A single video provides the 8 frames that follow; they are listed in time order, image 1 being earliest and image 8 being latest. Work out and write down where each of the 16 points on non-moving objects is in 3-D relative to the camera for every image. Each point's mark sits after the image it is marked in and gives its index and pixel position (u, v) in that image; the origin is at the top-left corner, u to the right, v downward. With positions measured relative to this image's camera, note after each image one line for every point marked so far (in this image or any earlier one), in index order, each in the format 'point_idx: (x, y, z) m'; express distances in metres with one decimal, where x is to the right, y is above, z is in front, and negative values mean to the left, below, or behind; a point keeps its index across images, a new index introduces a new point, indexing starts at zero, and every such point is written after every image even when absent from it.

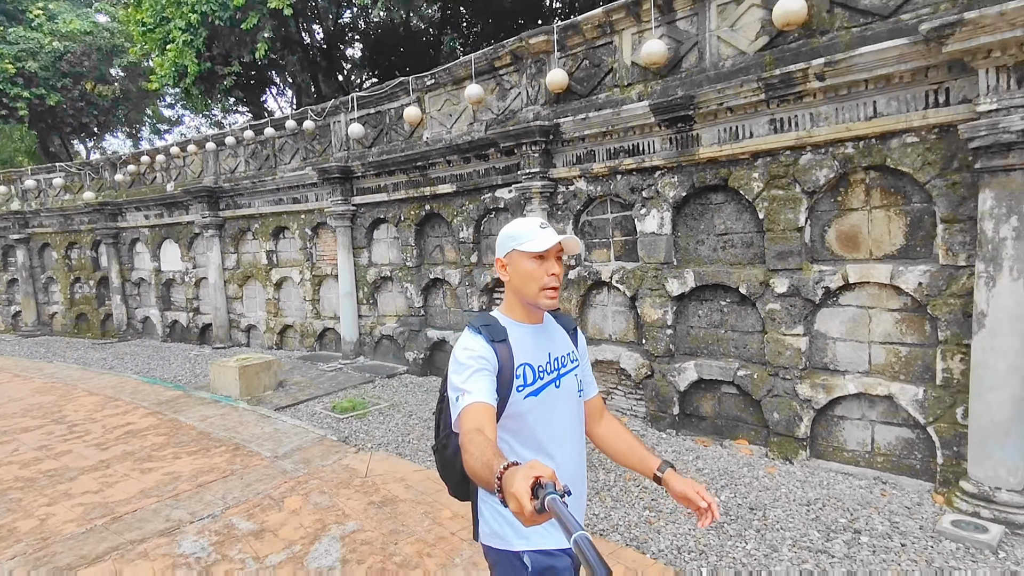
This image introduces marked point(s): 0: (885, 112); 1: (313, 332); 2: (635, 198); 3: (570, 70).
0: (+2.8, +1.3, +4.2) m
1: (-3.6, -0.8, +10.2) m
2: (+1.3, +0.9, +5.9) m
3: (+0.6, +2.4, +6.3) m
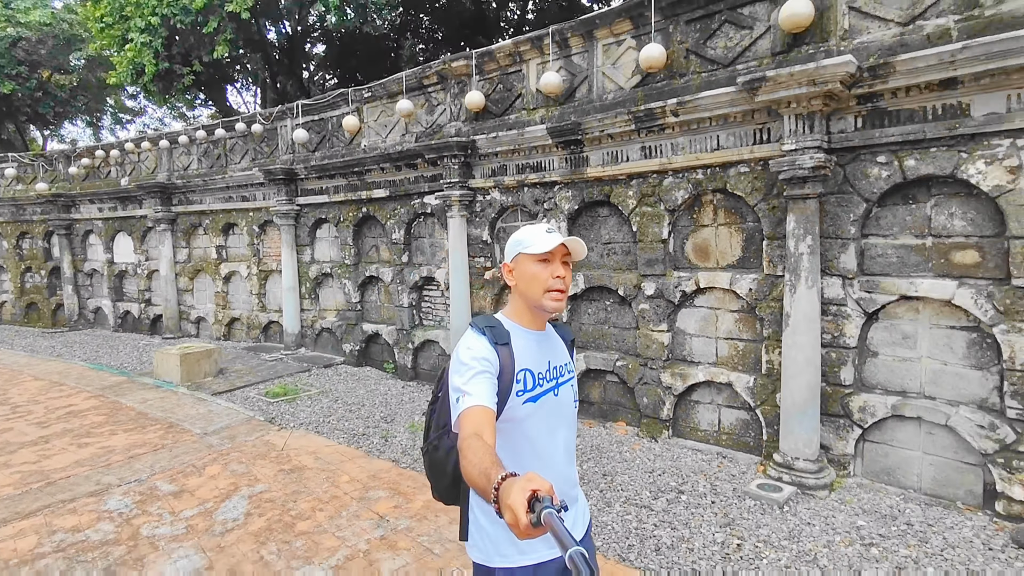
0: (+1.9, +1.3, +5.0) m
1: (-4.8, -0.7, +10.8) m
2: (+0.3, +0.9, +6.7) m
3: (-0.3, +2.4, +7.0) m
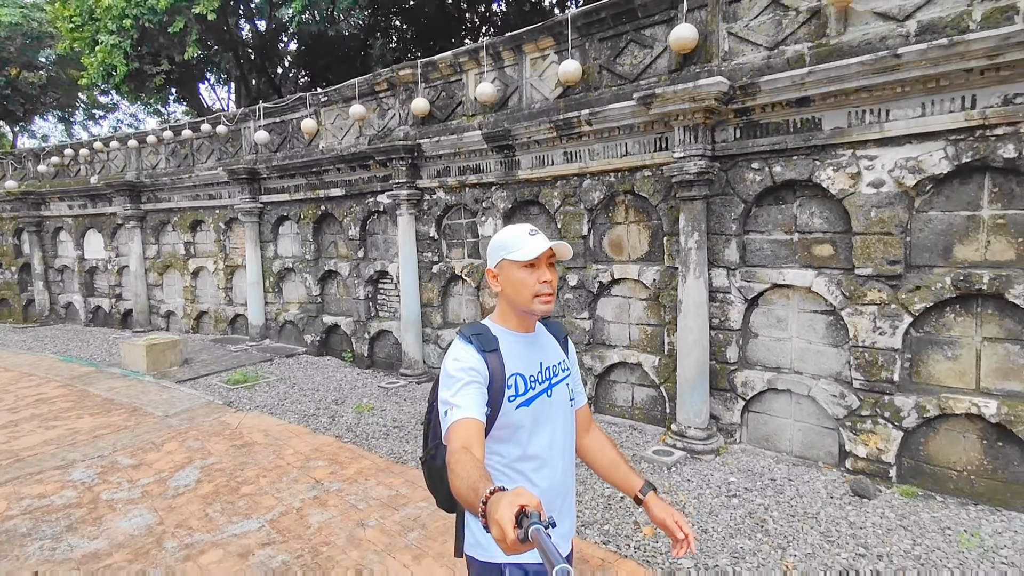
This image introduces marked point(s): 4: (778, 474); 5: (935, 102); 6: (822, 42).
0: (+1.2, +1.4, +5.6) m
1: (-5.6, -0.6, +11.2) m
2: (-0.4, +1.0, +7.2) m
3: (-1.1, +2.5, +7.5) m
4: (+2.2, -1.6, +4.7) m
5: (+3.0, +1.3, +4.0) m
6: (+2.4, +1.9, +4.5) m
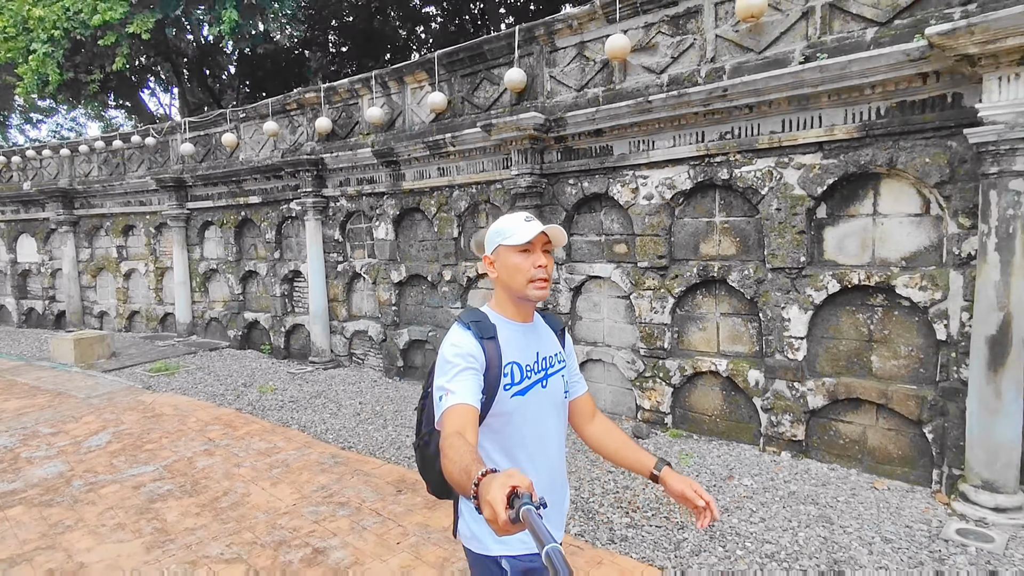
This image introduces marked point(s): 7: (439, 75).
0: (-0.3, +1.4, +6.9) m
1: (-7.5, -0.6, +11.9) m
2: (-2.0, +1.1, +8.3) m
3: (-2.7, +2.6, +8.6) m
4: (+0.8, -1.4, +6.0) m
5: (+1.6, +1.4, +5.4) m
6: (+1.0, +2.0, +5.8) m
7: (-0.9, +2.7, +7.2) m
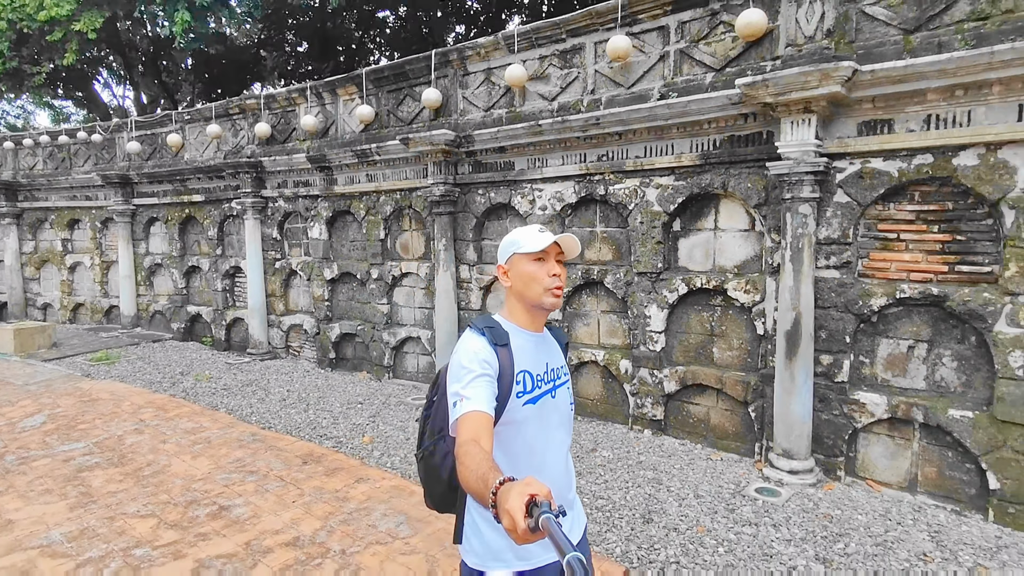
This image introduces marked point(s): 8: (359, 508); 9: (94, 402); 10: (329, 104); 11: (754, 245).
0: (-1.4, +1.5, +7.5) m
1: (-8.8, -0.4, +12.2) m
2: (-3.2, +1.1, +8.9) m
3: (-3.8, +2.6, +9.1) m
4: (-0.3, -1.4, +6.7) m
5: (+0.6, +1.4, +6.1) m
6: (0.0, +2.0, +6.5) m
7: (-2.0, +2.7, +7.9) m
8: (-1.2, -1.7, +4.3) m
9: (-5.1, -1.4, +6.9) m
10: (-2.7, +2.7, +8.4) m
11: (+2.2, +0.4, +5.1) m
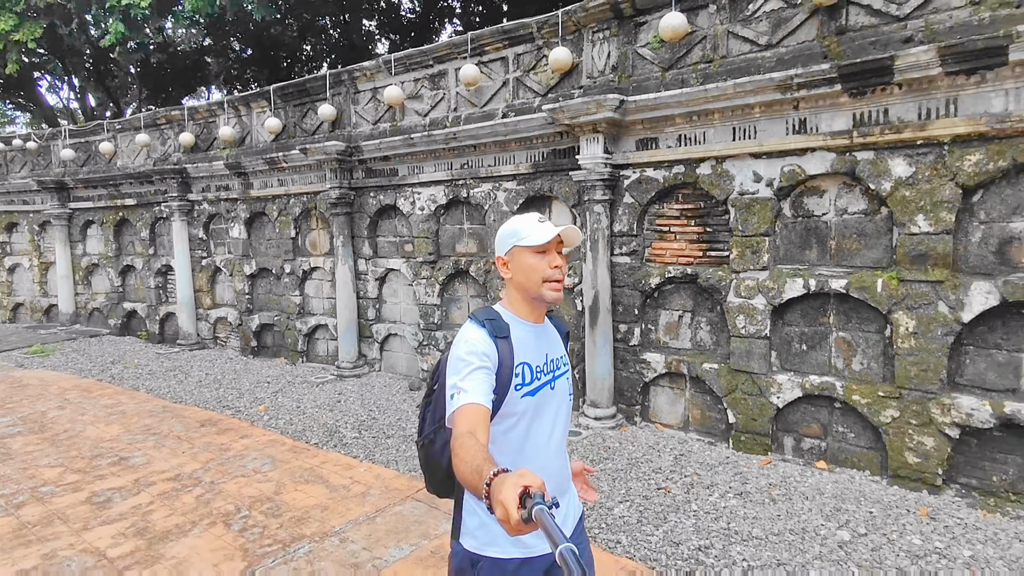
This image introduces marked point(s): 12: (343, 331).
0: (-3.0, +1.6, +8.5) m
1: (-10.6, -0.4, +12.8) m
2: (-4.9, +1.2, +9.8) m
3: (-5.5, +2.7, +10.0) m
4: (-1.8, -1.3, +7.7) m
5: (-0.9, +1.6, +7.2) m
6: (-1.6, +2.2, +7.6) m
7: (-3.7, +2.8, +8.8) m
8: (-2.6, -1.6, +5.3) m
9: (-6.6, -1.3, +7.7) m
10: (-4.4, +2.8, +9.3) m
11: (+0.7, +0.6, +6.3) m
12: (-2.5, -0.6, +8.3) m
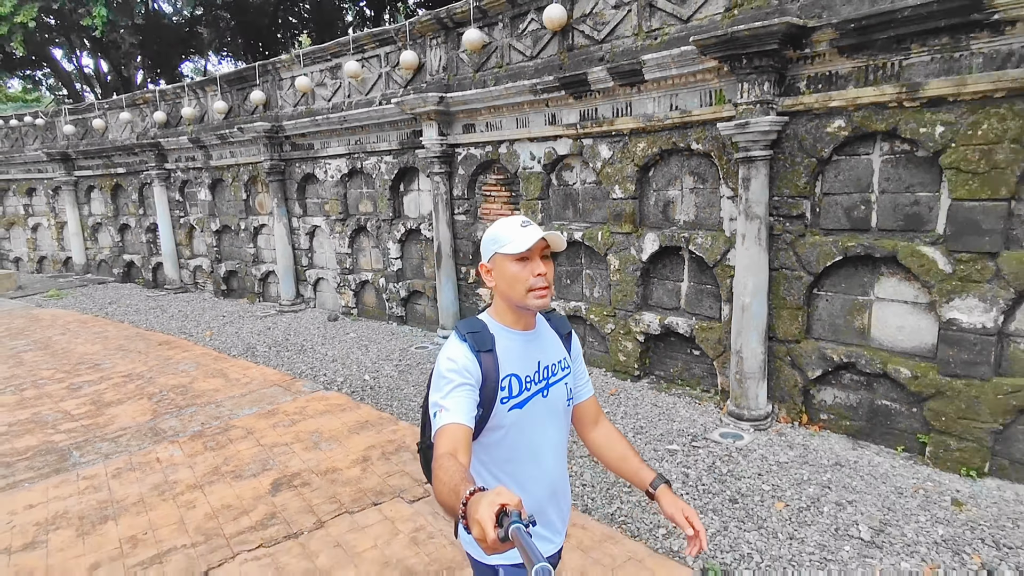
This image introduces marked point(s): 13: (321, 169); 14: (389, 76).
0: (-4.7, +2.4, +10.4) m
1: (-12.1, +0.8, +15.2) m
2: (-6.5, +2.2, +11.8) m
3: (-7.2, +3.7, +11.9) m
4: (-3.5, -0.5, +9.8) m
5: (-2.7, +2.3, +9.0) m
6: (-3.3, +2.9, +9.3) m
7: (-5.4, +3.7, +10.6) m
8: (-4.4, -1.0, +7.4) m
9: (-8.3, -0.6, +10.0) m
10: (-6.1, +3.7, +11.1) m
11: (-1.1, +1.2, +8.1) m
12: (-4.2, +0.2, +10.3) m
13: (-3.2, +2.0, +9.5) m
14: (-1.7, +3.0, +8.1) m
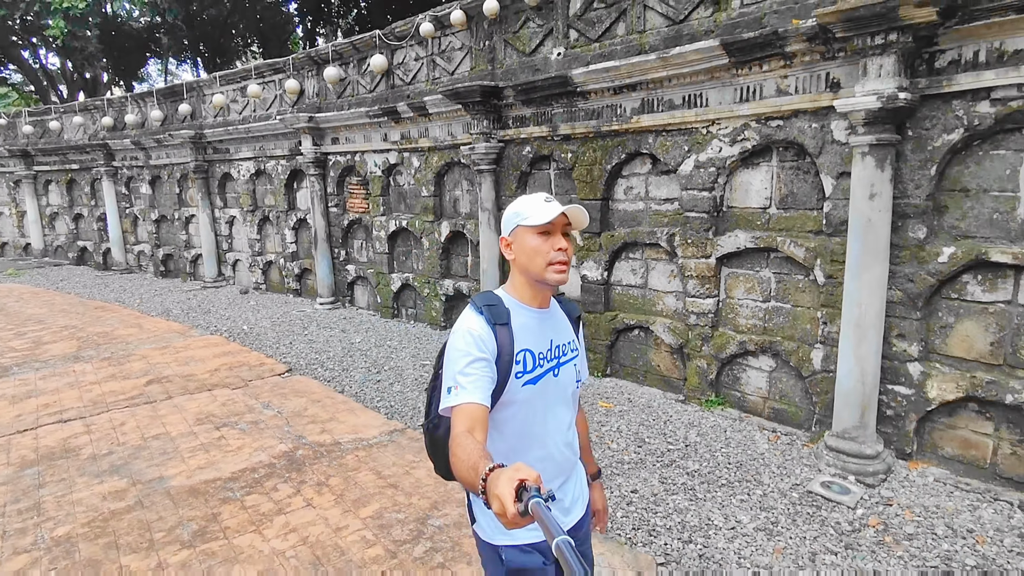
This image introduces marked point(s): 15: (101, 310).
0: (-7.2, +2.9, +12.4) m
1: (-14.7, +1.3, +17.0) m
2: (-9.0, +2.6, +13.8) m
3: (-9.7, +4.1, +13.9) m
4: (-6.0, -0.1, +11.9) m
5: (-5.2, +2.8, +11.1) m
6: (-5.8, +3.4, +11.4) m
7: (-7.8, +4.2, +12.6) m
8: (-6.8, -0.5, +9.5) m
9: (-10.8, -0.1, +12.0) m
10: (-8.5, +4.2, +13.1) m
11: (-3.5, +1.7, +10.3) m
12: (-6.7, +0.7, +12.4) m
13: (-5.6, +2.4, +11.6) m
14: (-4.1, +3.4, +10.2) m
15: (-7.4, -0.4, +10.2) m
